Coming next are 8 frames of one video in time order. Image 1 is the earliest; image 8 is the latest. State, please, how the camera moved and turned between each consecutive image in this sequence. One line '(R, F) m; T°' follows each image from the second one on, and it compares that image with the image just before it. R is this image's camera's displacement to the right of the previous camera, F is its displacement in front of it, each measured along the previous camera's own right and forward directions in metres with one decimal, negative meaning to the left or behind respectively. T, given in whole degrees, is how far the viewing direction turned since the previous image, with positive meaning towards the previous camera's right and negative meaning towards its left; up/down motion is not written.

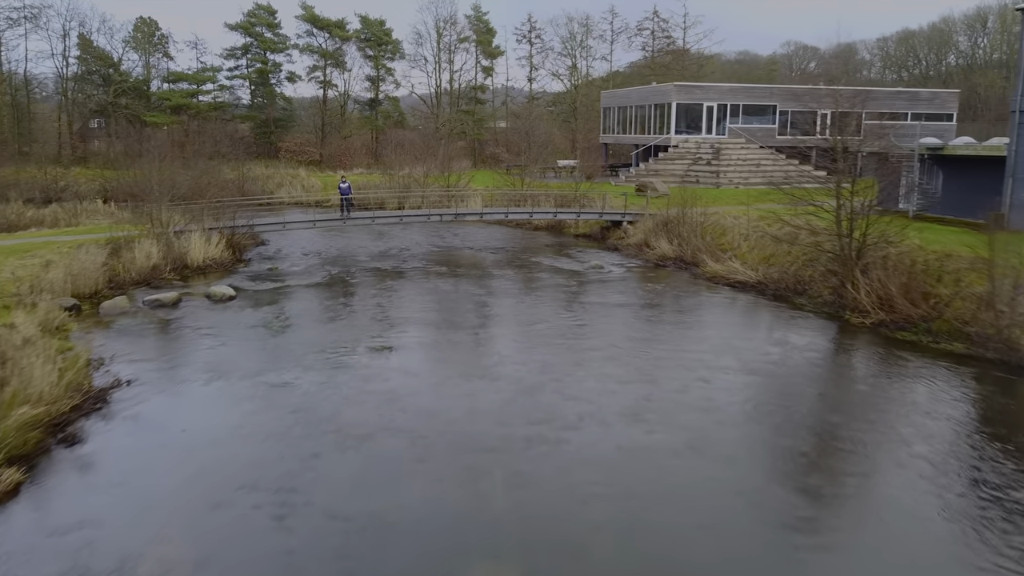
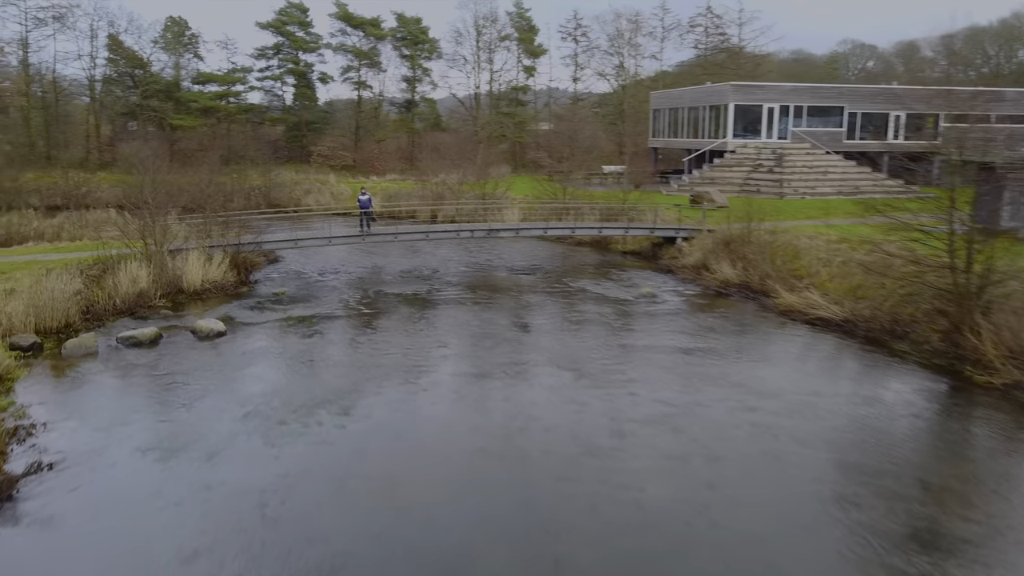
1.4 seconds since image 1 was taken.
(+0.1, +2.8) m; -3°
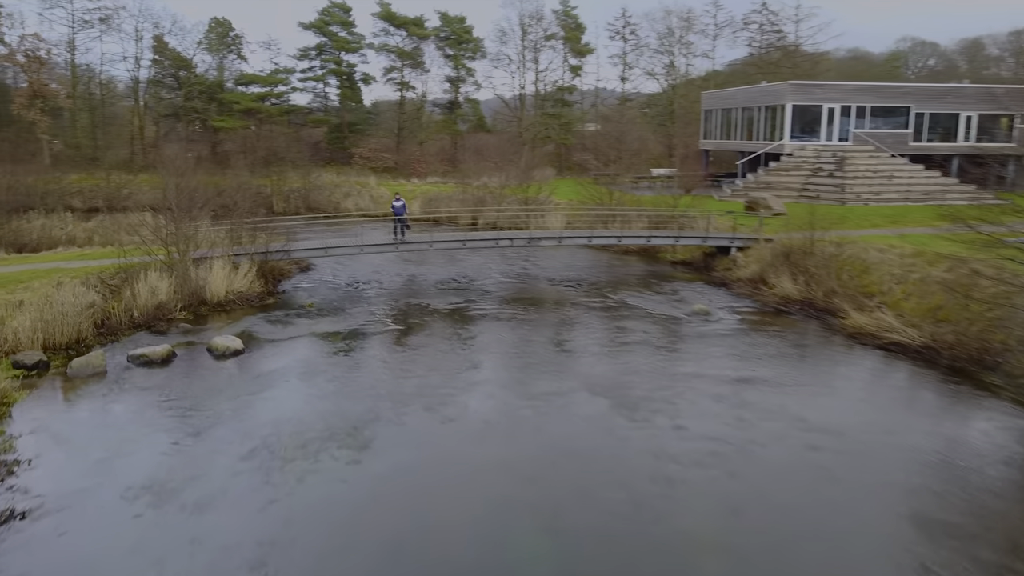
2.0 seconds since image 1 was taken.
(+0.1, +1.3) m; -3°
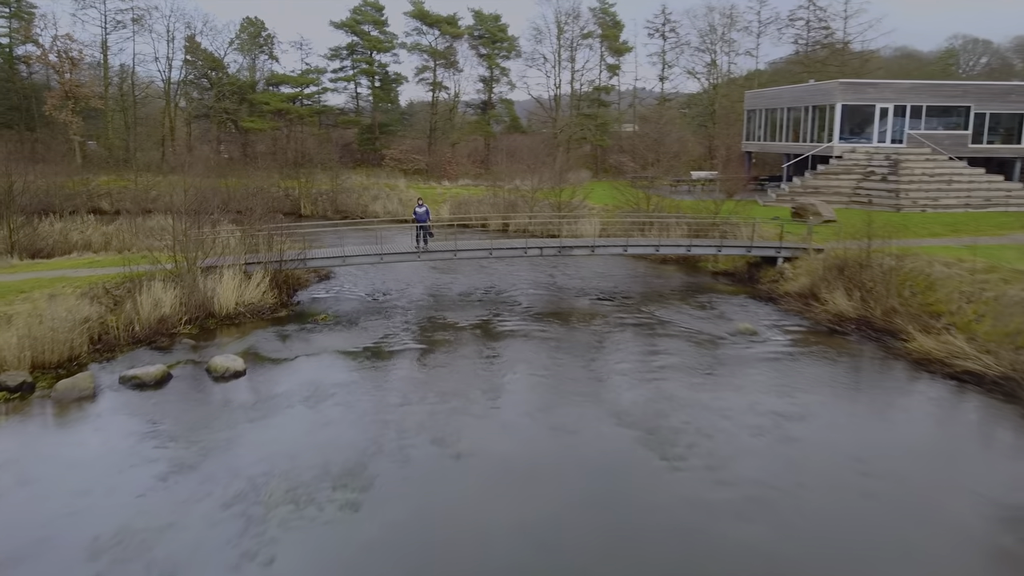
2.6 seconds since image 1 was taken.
(+0.2, +1.3) m; -3°
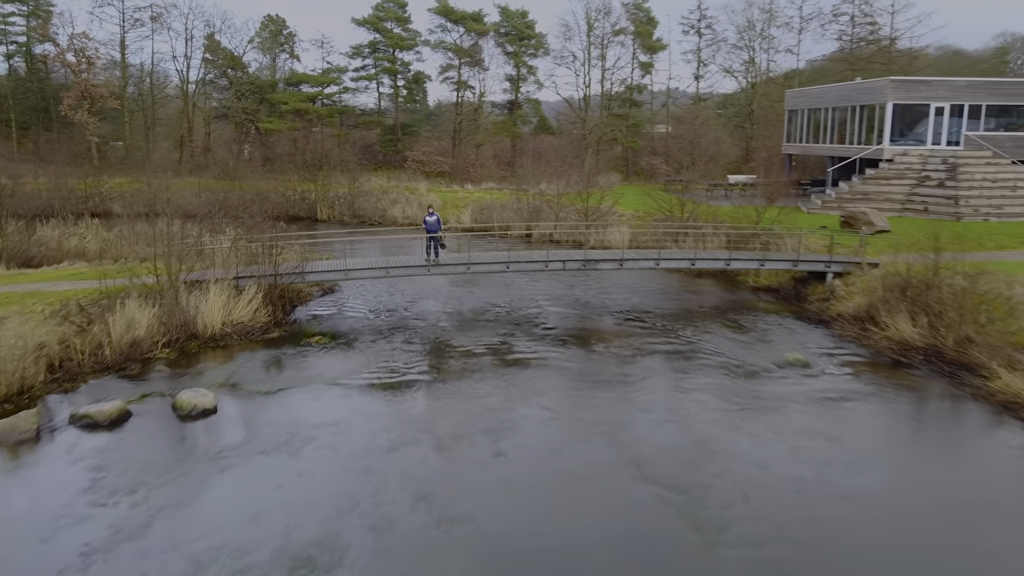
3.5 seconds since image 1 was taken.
(+0.2, +1.8) m; -2°
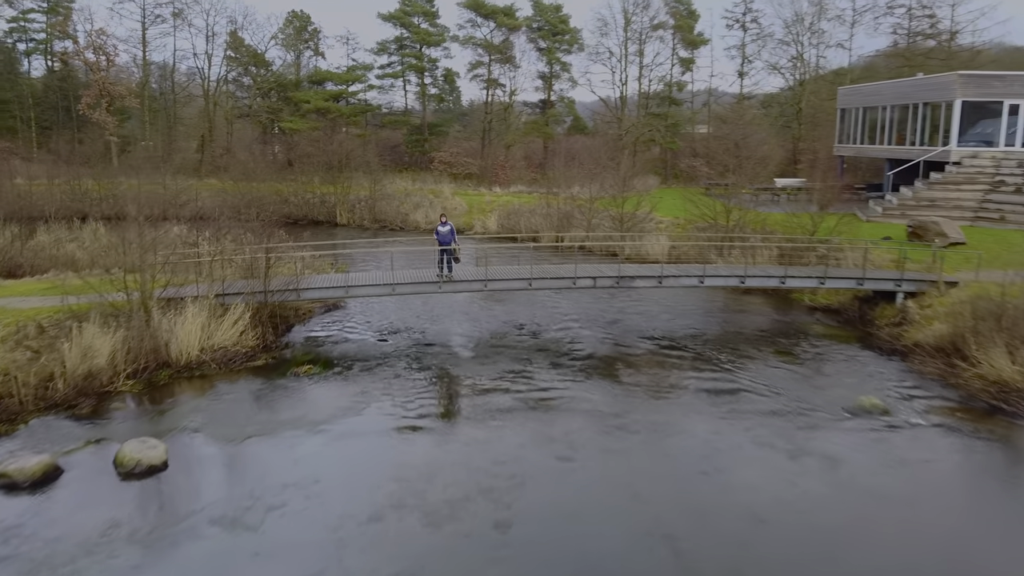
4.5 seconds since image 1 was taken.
(+0.2, +2.1) m; -2°
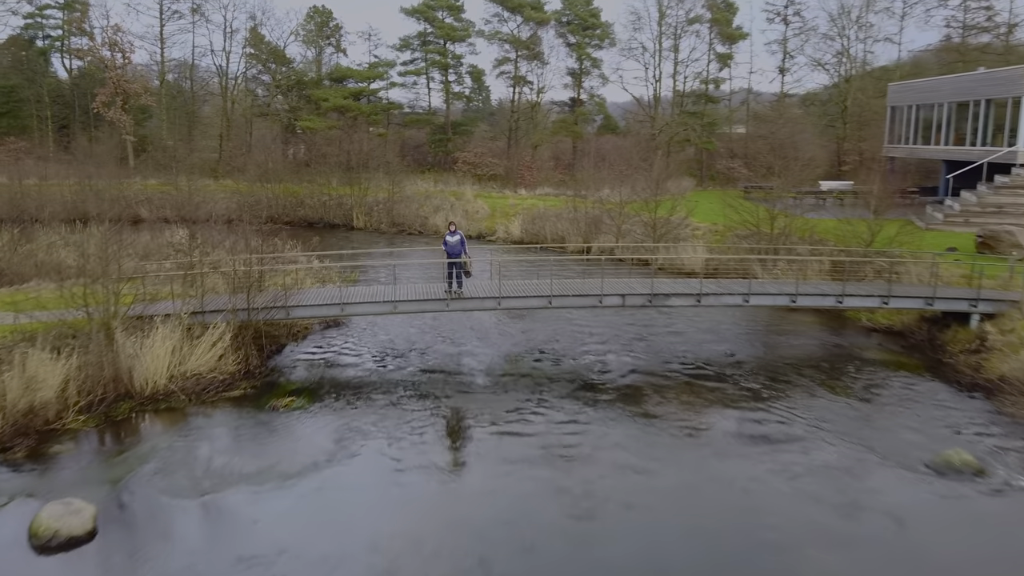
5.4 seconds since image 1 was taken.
(+0.2, +1.8) m; -2°
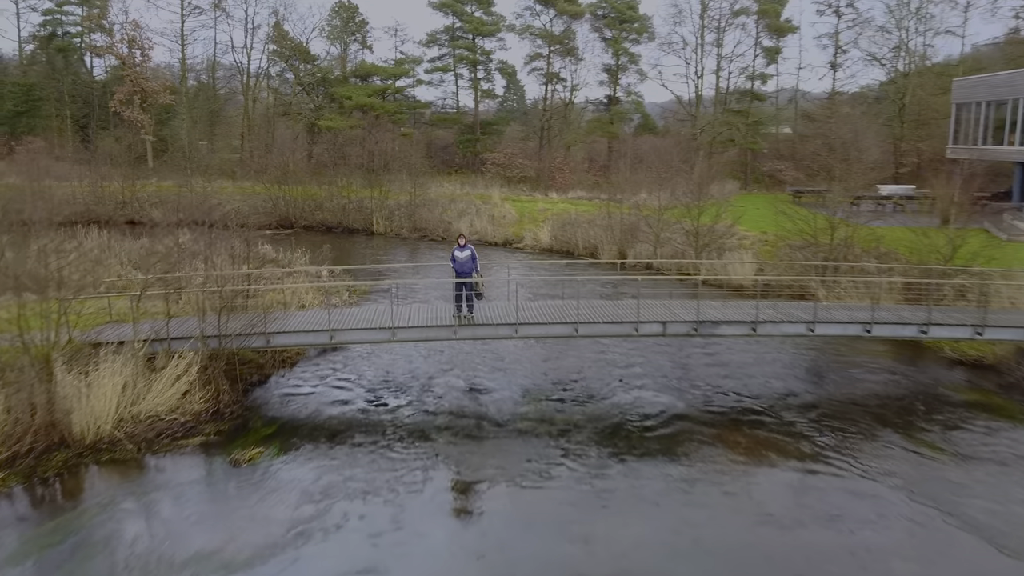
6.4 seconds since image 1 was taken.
(+0.2, +2.1) m; -3°
